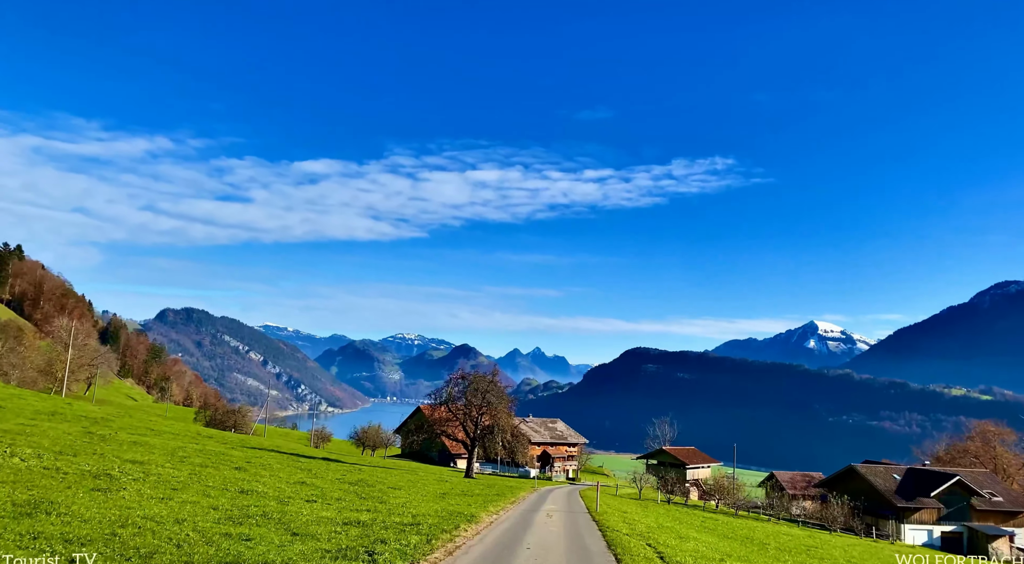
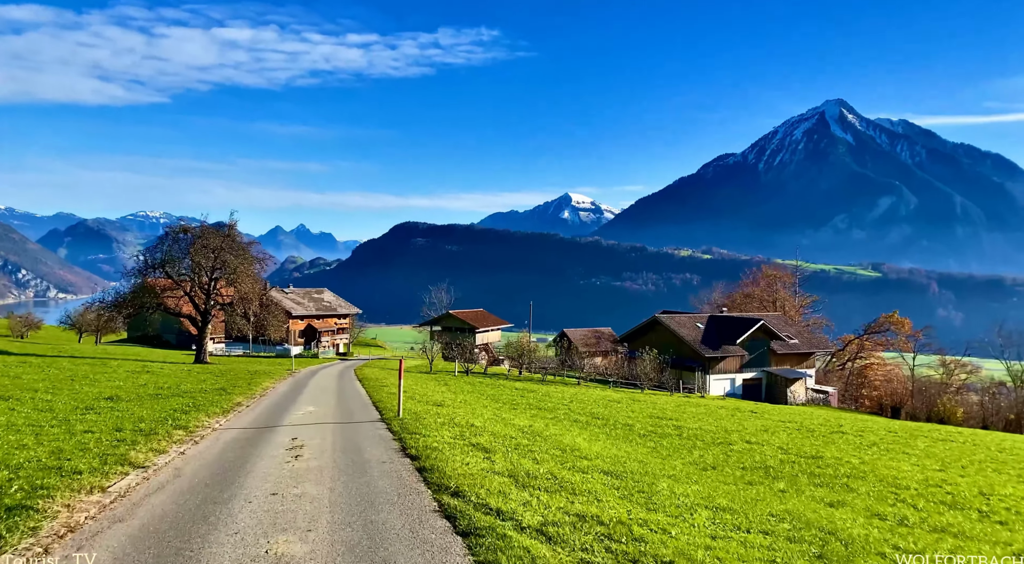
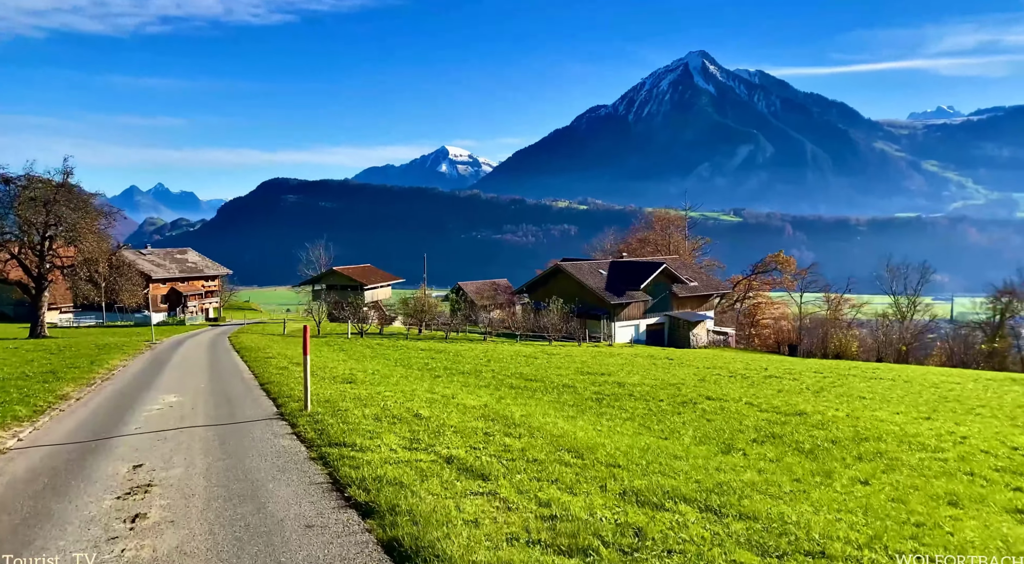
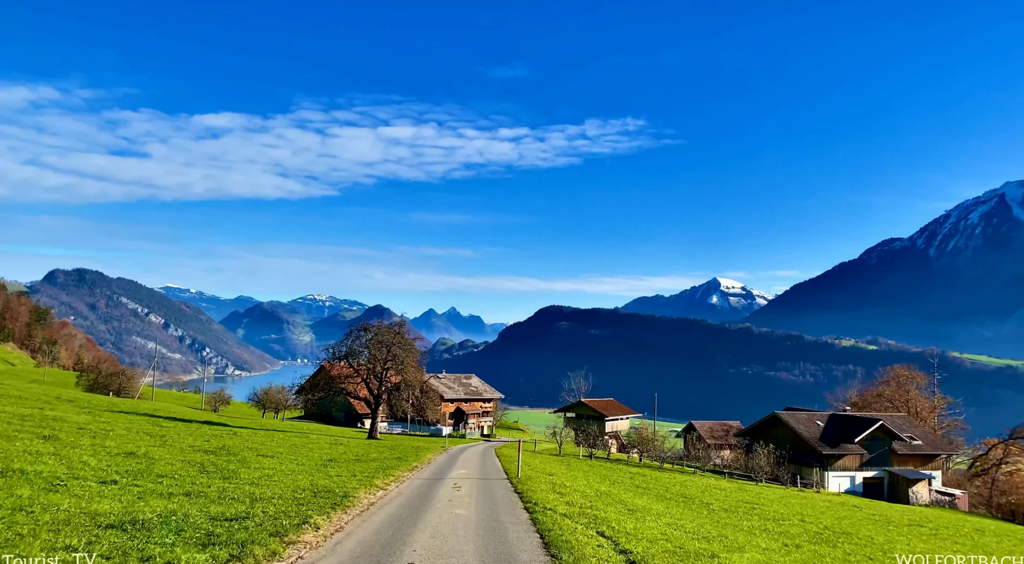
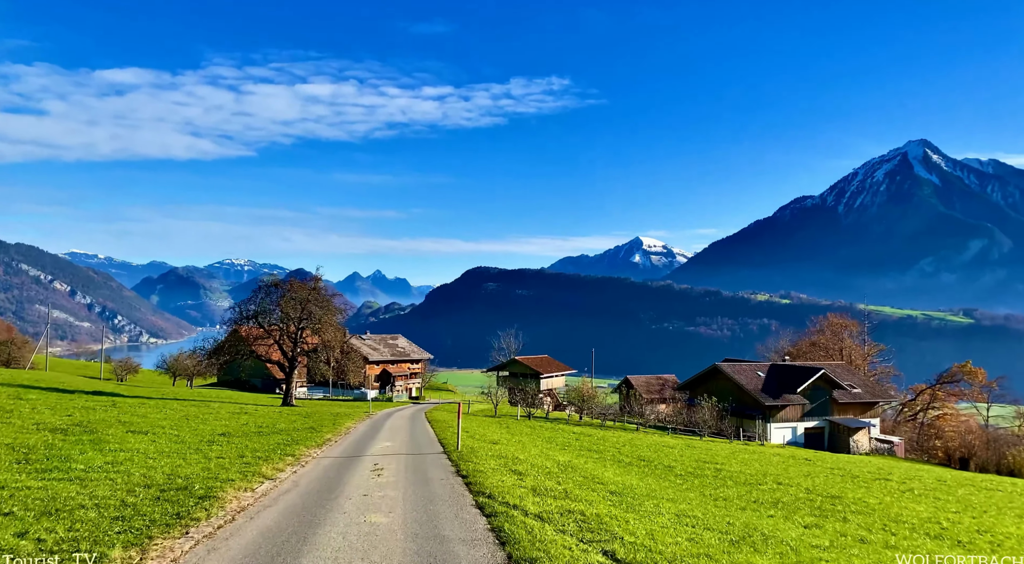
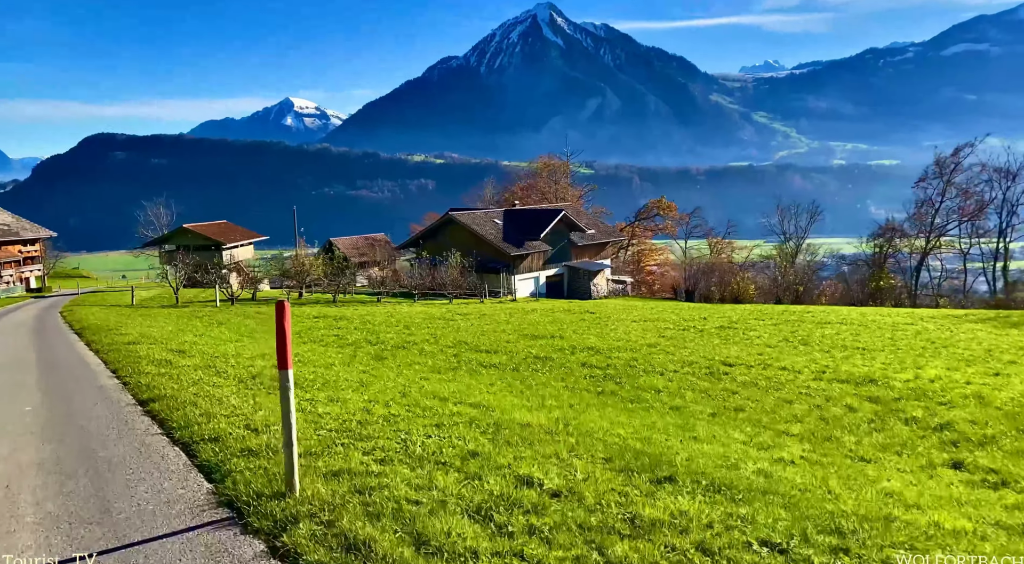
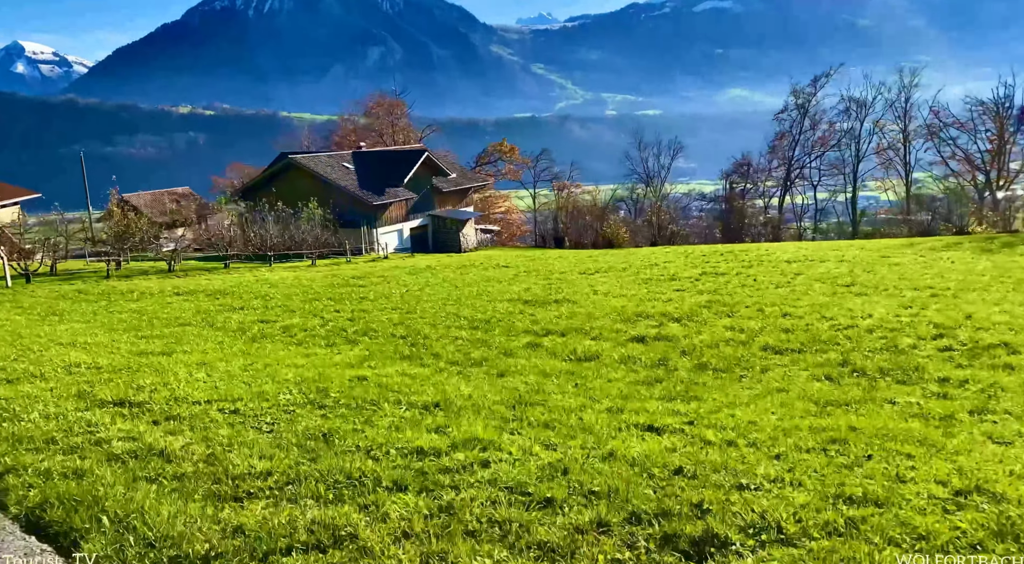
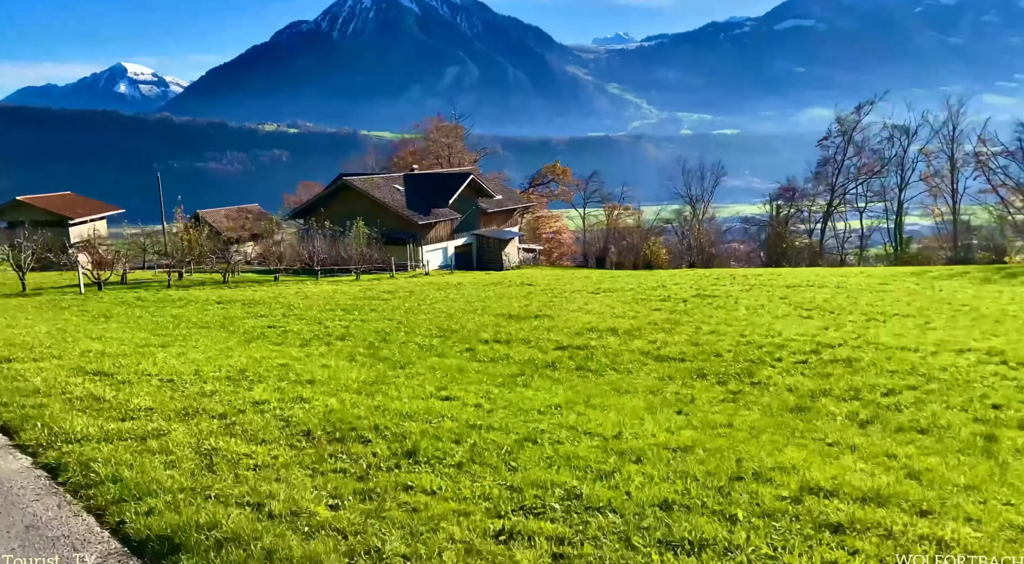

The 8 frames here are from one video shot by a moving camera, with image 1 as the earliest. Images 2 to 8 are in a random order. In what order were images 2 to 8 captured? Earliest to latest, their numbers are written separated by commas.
4, 5, 2, 3, 6, 8, 7
